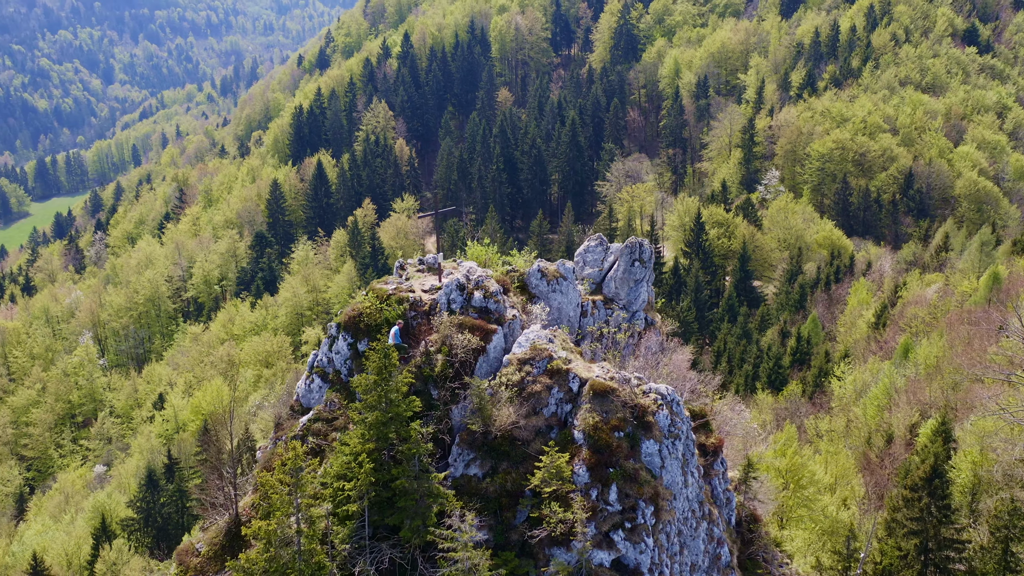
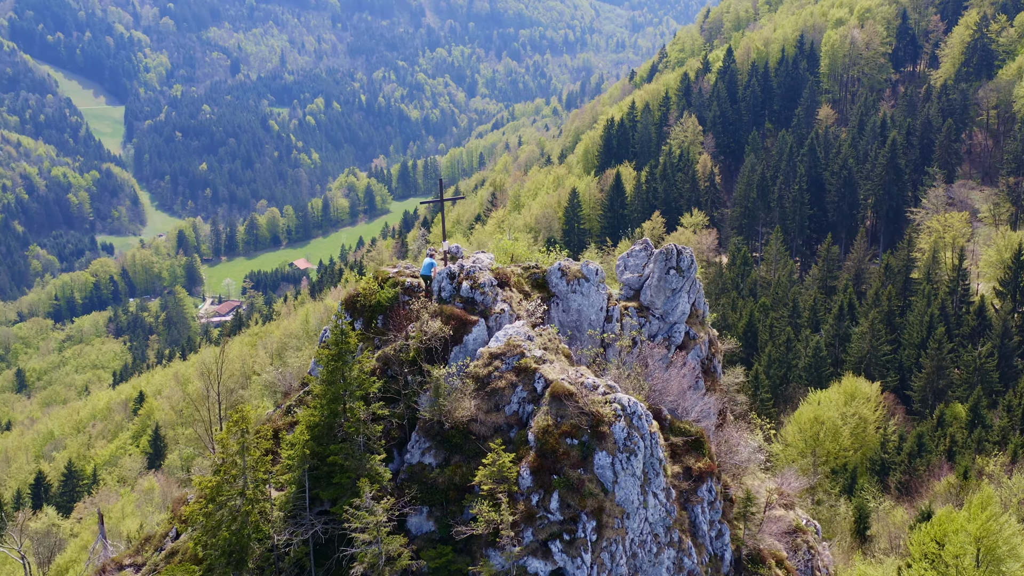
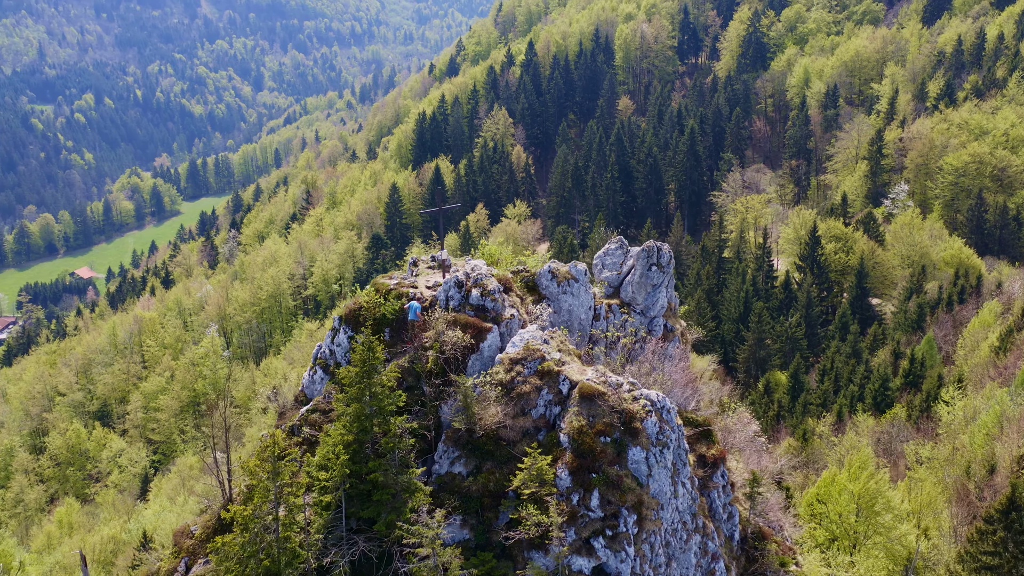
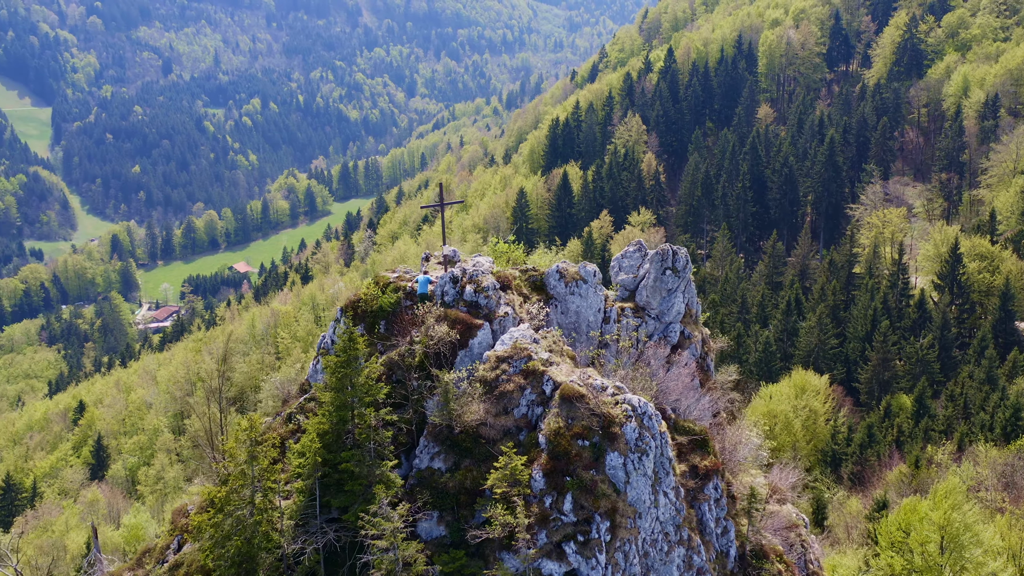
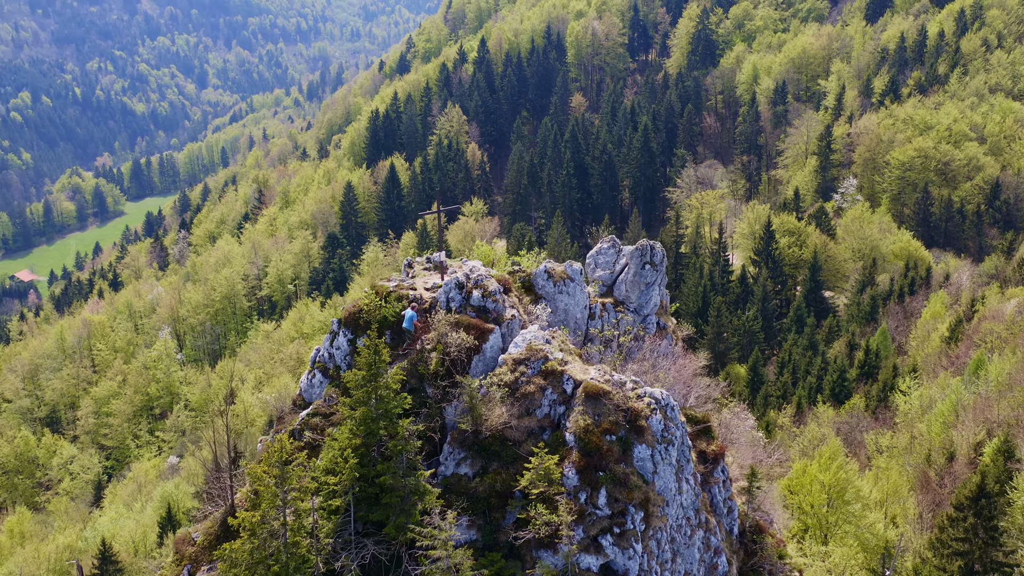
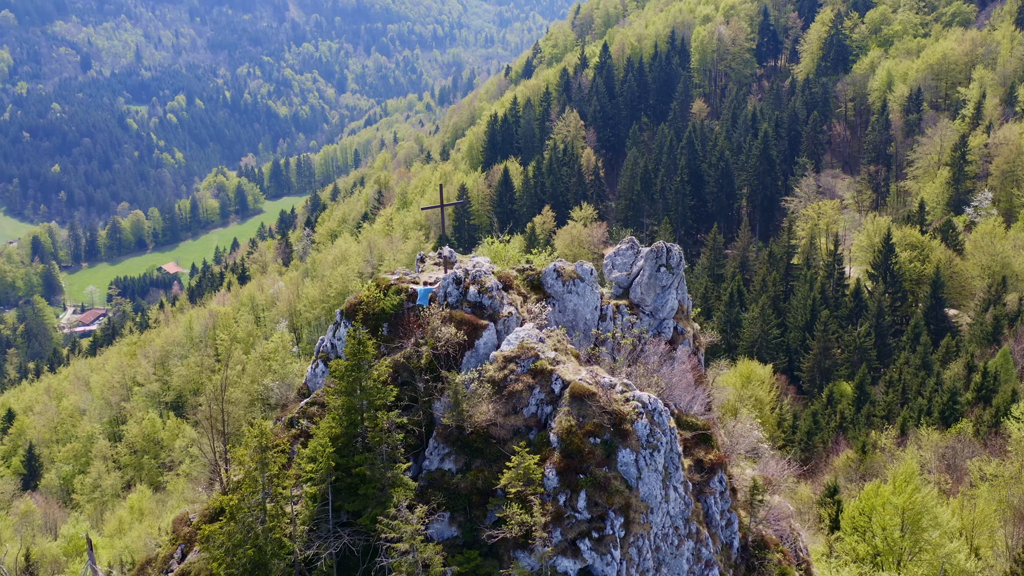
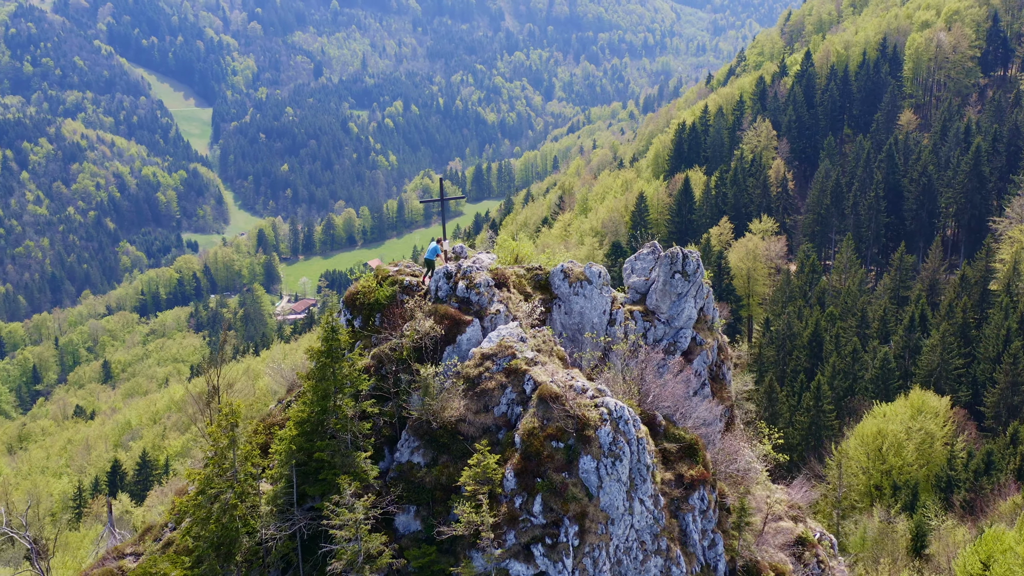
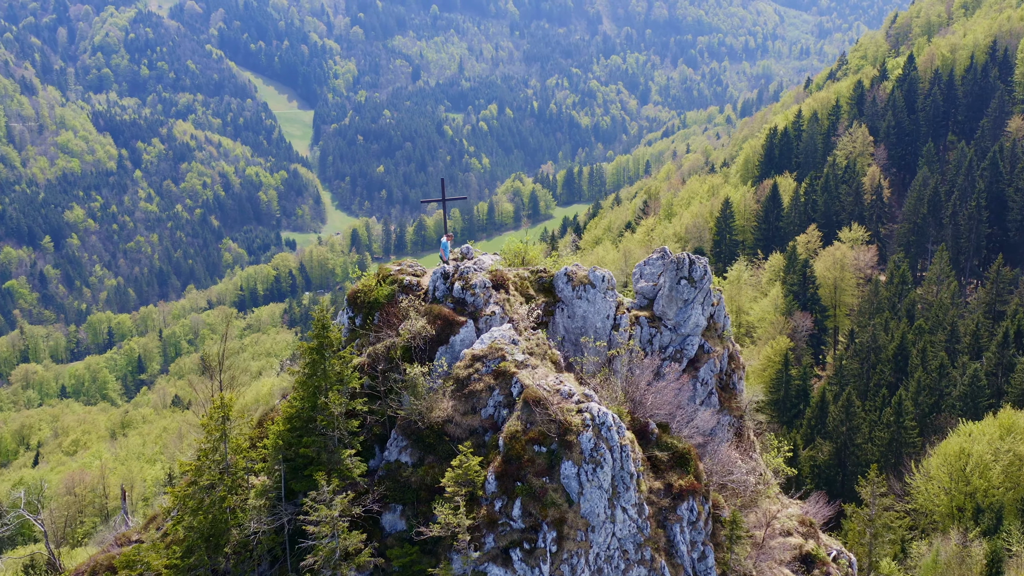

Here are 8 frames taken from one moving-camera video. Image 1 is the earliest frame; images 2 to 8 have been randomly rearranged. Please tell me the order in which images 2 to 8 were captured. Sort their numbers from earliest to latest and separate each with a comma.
5, 3, 6, 4, 2, 7, 8
